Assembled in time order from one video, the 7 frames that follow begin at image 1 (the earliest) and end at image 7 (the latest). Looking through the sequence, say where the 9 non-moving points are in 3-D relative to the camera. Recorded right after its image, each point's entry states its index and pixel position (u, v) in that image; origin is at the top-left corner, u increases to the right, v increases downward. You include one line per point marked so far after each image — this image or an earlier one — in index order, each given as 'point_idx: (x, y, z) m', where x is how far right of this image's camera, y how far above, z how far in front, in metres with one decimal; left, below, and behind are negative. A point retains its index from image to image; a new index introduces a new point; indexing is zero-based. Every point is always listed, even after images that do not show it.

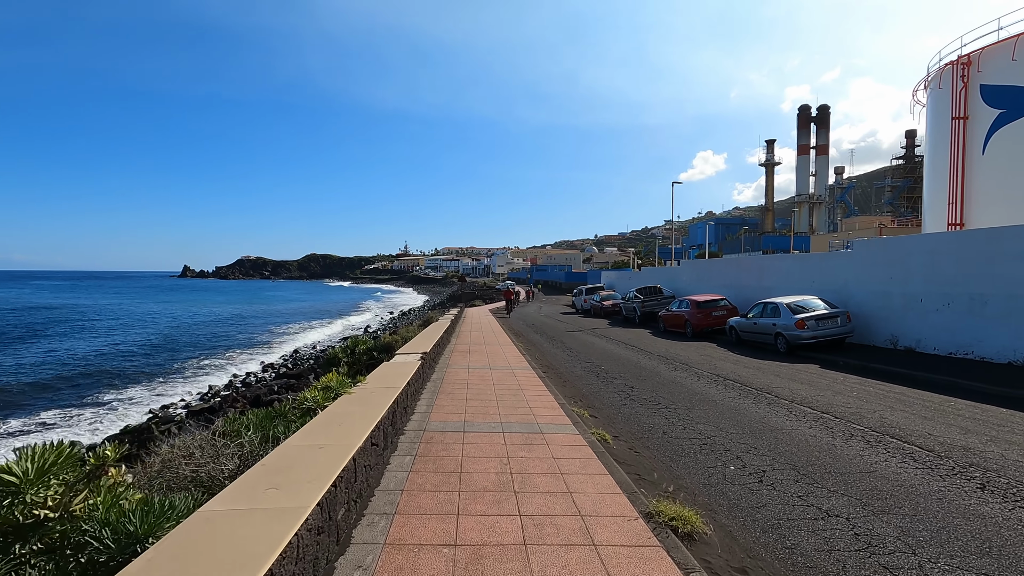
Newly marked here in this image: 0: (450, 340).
0: (-1.8, -1.6, +15.8) m
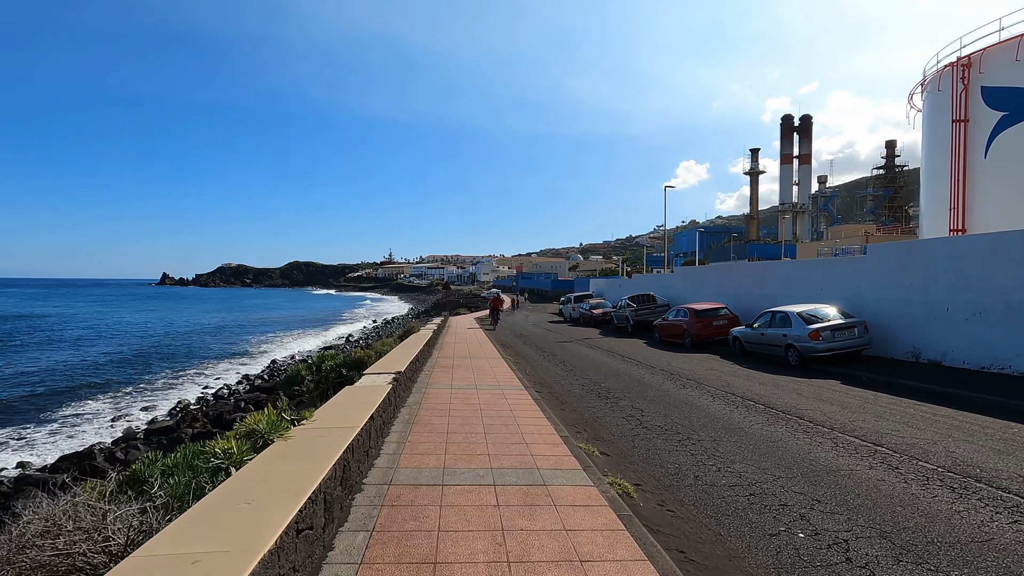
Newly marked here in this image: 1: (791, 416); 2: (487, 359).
0: (-2.1, -1.8, +14.5) m
1: (+3.5, -1.6, +6.9) m
2: (-0.6, -1.8, +13.5) m
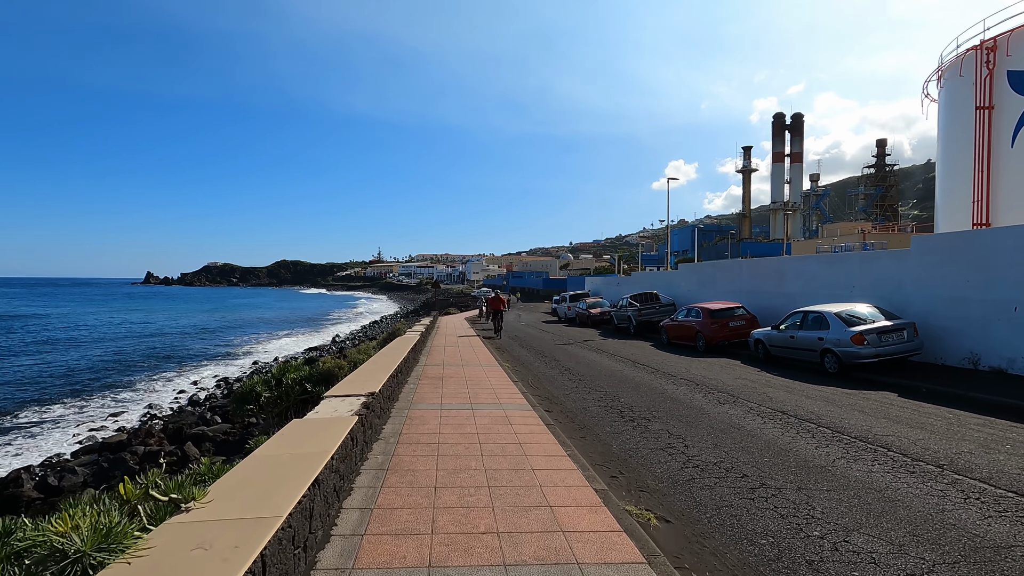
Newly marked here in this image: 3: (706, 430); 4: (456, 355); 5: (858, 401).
0: (-2.2, -1.7, +12.9) m
1: (+3.6, -1.6, +5.4) m
2: (-0.7, -1.7, +11.9) m
3: (+2.2, -1.6, +6.1) m
4: (-1.5, -1.9, +14.8) m
5: (+4.9, -1.6, +7.7) m
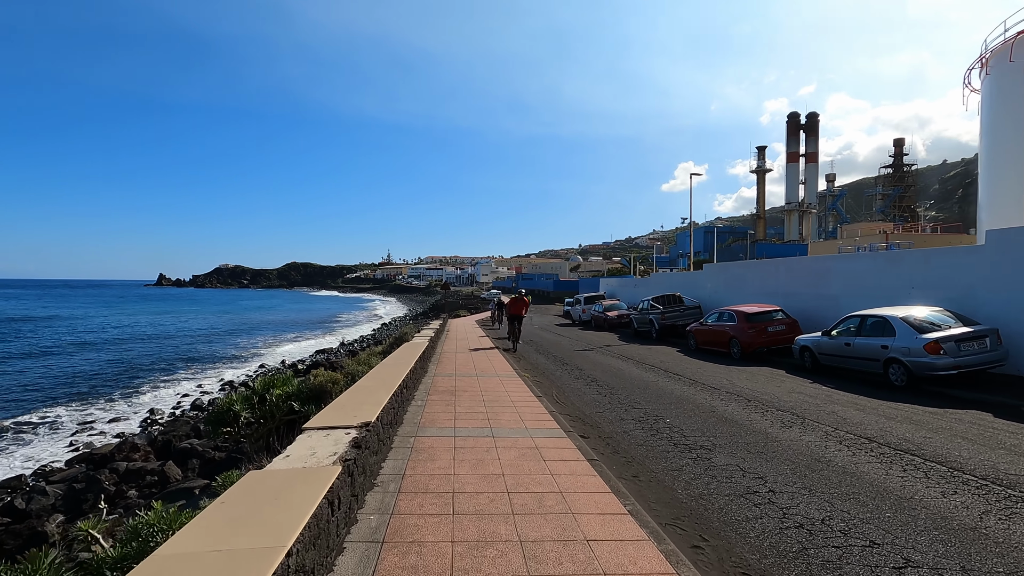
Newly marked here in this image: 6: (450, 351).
0: (-1.8, -1.8, +11.8) m
1: (+3.9, -1.6, +4.2) m
2: (-0.3, -1.7, +10.7) m
3: (+2.5, -1.6, +4.8) m
4: (-1.1, -1.9, +13.7) m
5: (+5.2, -1.6, +6.5) m
6: (-1.9, -1.9, +16.6) m
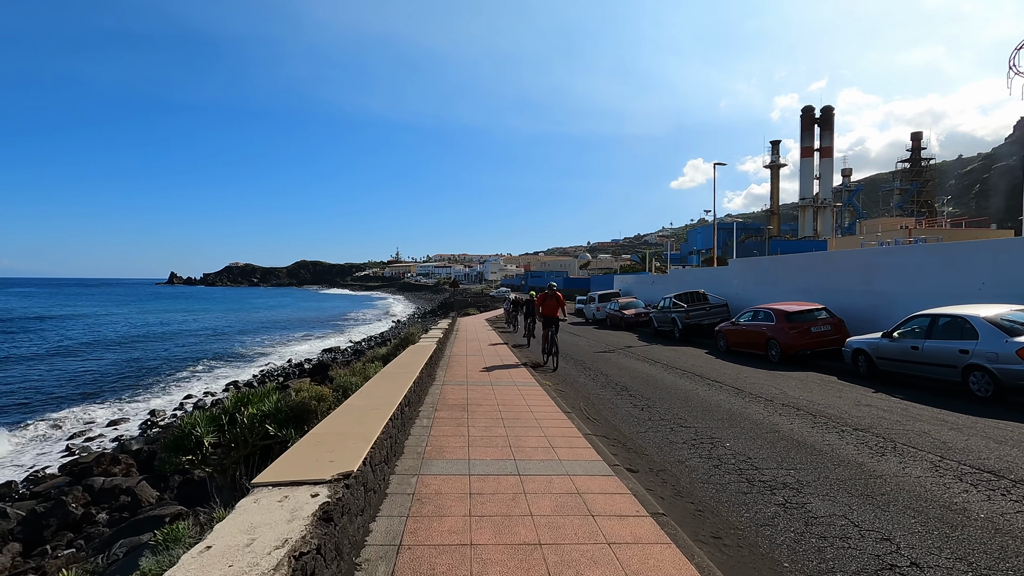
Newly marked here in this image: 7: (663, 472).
0: (-1.5, -1.7, +10.6) m
1: (+4.1, -1.5, +2.9) m
2: (0.0, -1.7, +9.6) m
3: (+2.7, -1.5, +3.6) m
4: (-0.7, -1.8, +12.5) m
5: (+5.5, -1.6, +5.2) m
6: (-1.5, -1.8, +15.5) m
7: (+1.3, -1.6, +4.7) m
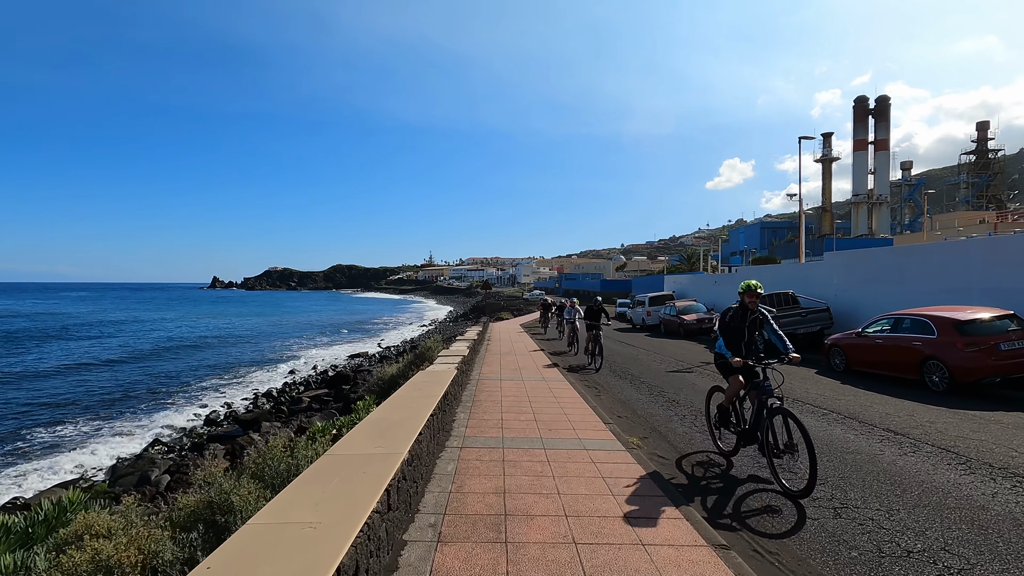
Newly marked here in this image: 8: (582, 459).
0: (-0.7, -1.7, +7.4) m
1: (+4.4, -1.5, -0.6) m
2: (+0.7, -1.6, +6.2) m
3: (+3.0, -1.5, +0.2) m
4: (+0.1, -1.8, +9.2) m
5: (+5.9, -1.5, +1.6) m
6: (-0.4, -1.8, +12.2) m
7: (+1.7, -1.5, +1.3) m
8: (+0.7, -1.6, +4.4) m
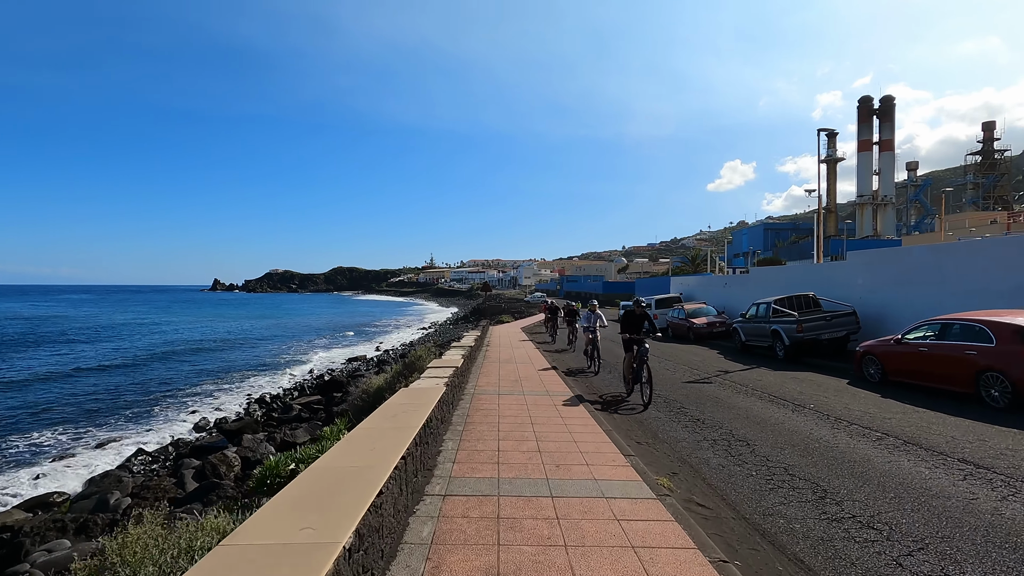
0: (-0.7, -1.7, +6.3) m
1: (+4.3, -1.4, -1.7) m
2: (+0.7, -1.7, +5.2) m
3: (+3.0, -1.5, -0.9) m
4: (+0.1, -1.8, +8.1) m
5: (+5.9, -1.5, +0.5) m
6: (-0.4, -1.8, +11.2) m
7: (+1.7, -1.5, +0.2) m
8: (+0.7, -1.6, +3.3) m
